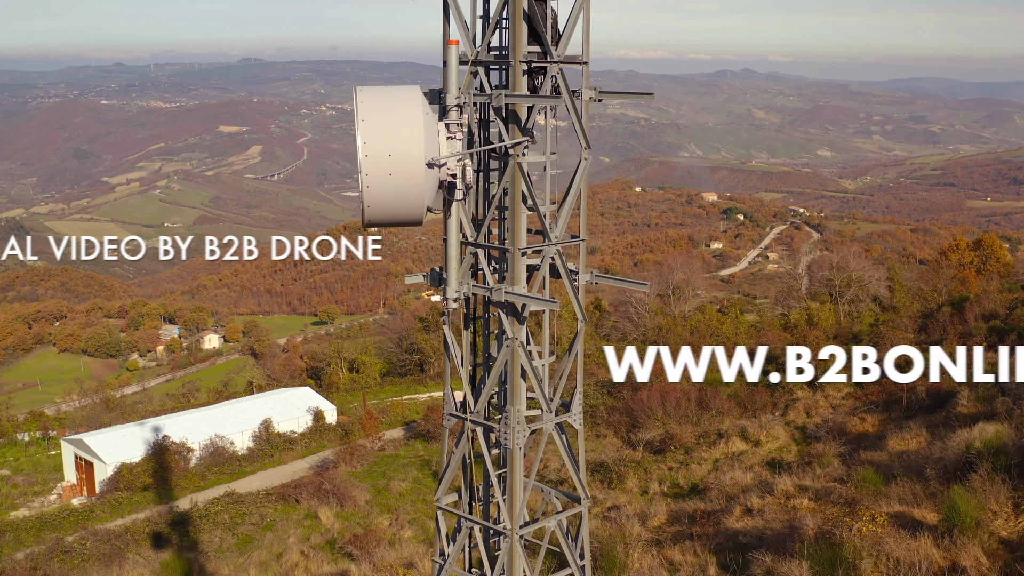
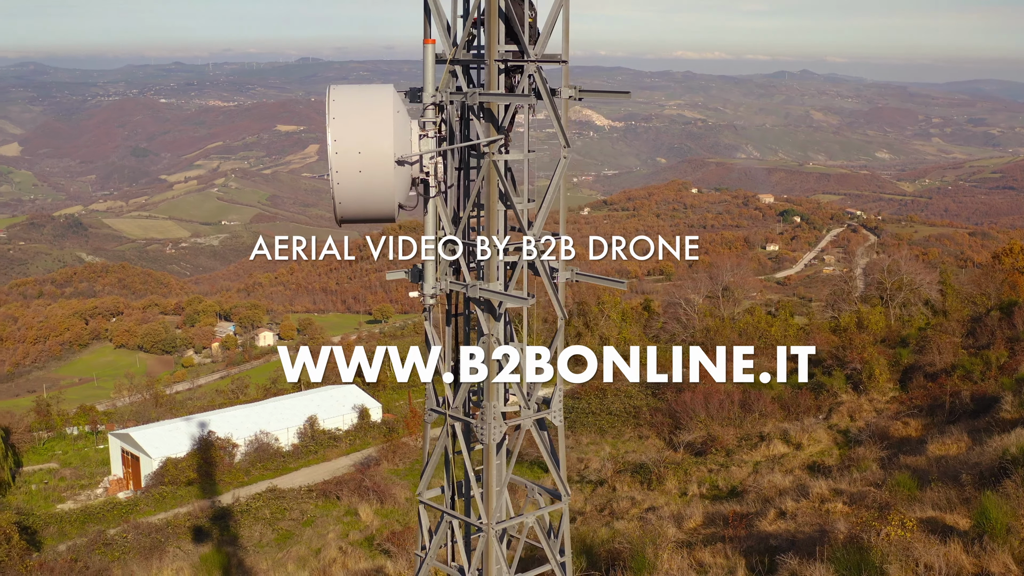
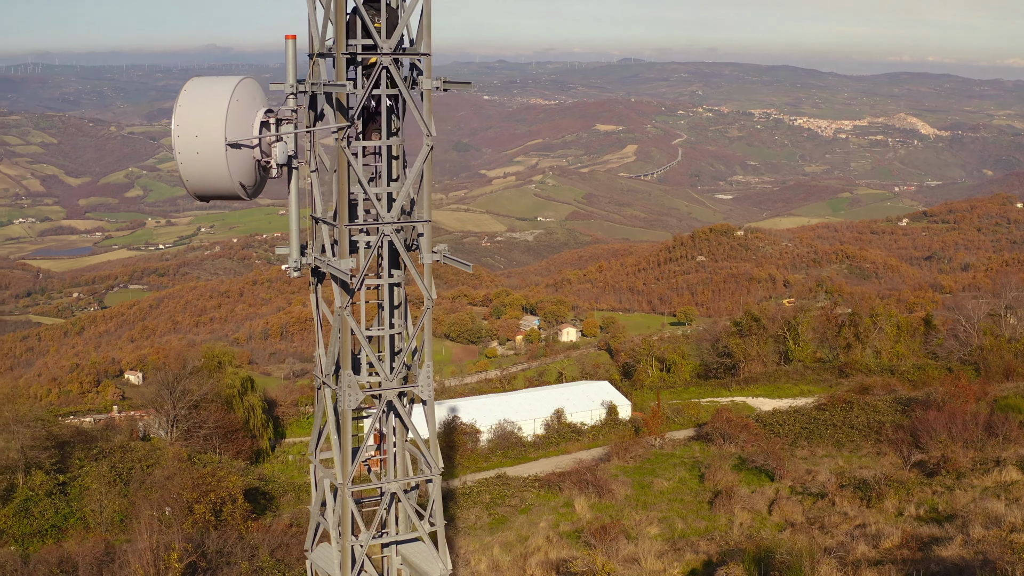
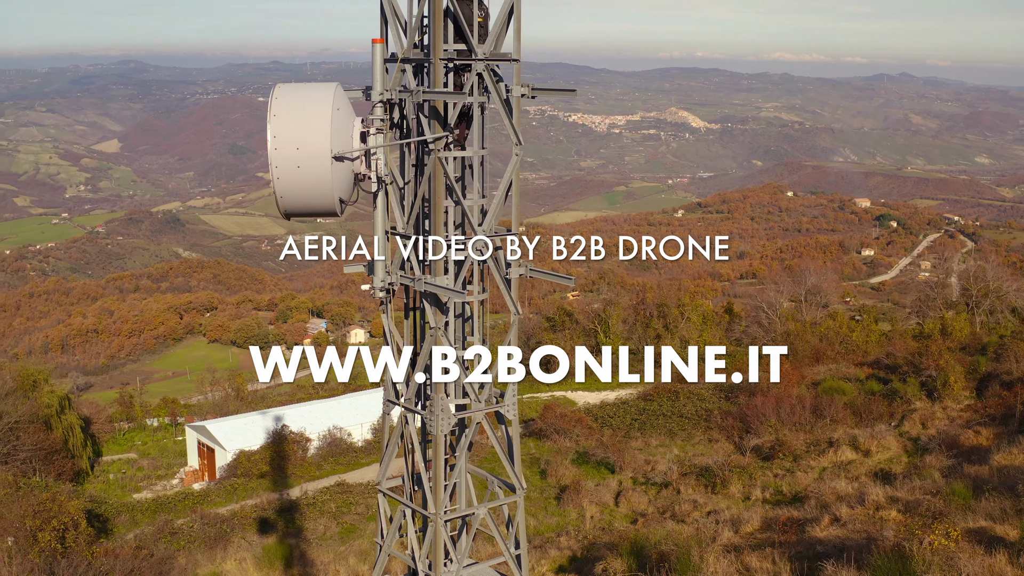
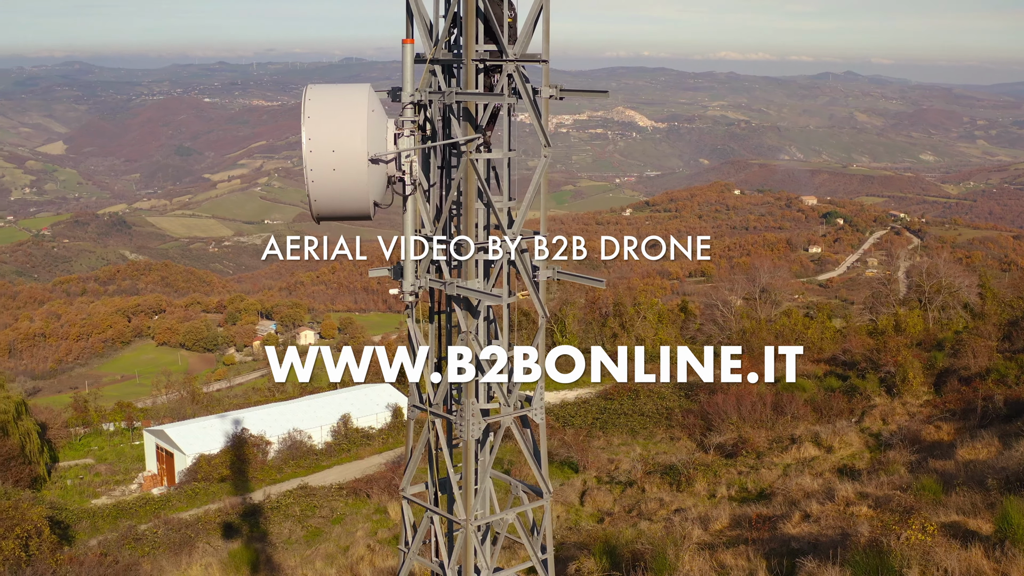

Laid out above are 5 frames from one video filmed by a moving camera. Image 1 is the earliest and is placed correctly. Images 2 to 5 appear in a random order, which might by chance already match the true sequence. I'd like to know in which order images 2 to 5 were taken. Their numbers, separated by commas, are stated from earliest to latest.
2, 5, 4, 3
